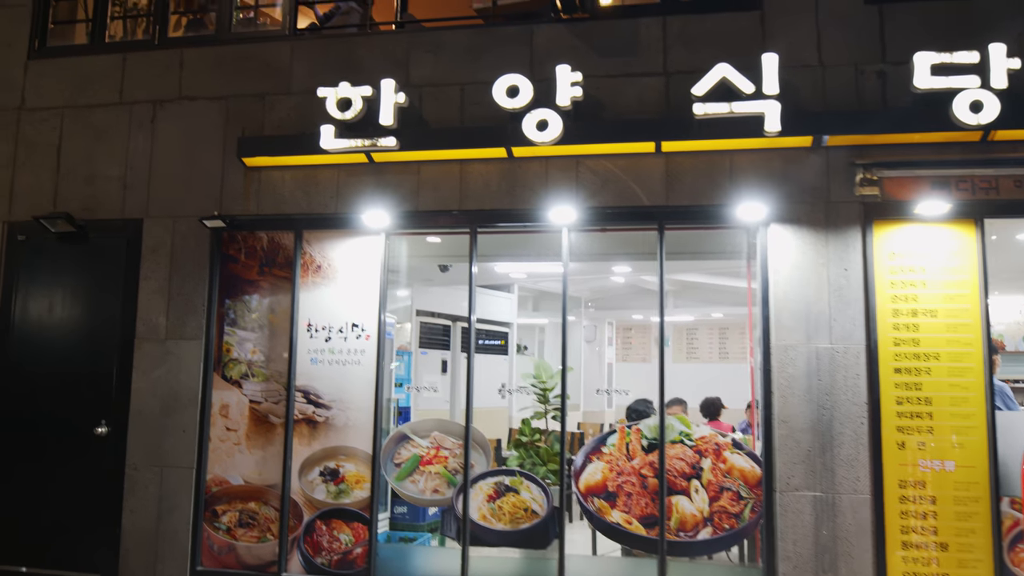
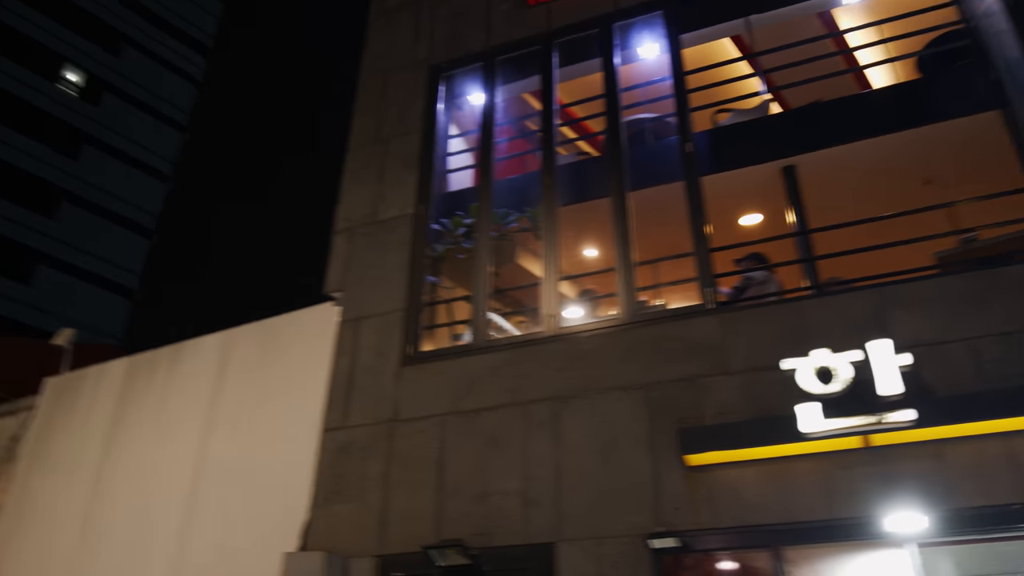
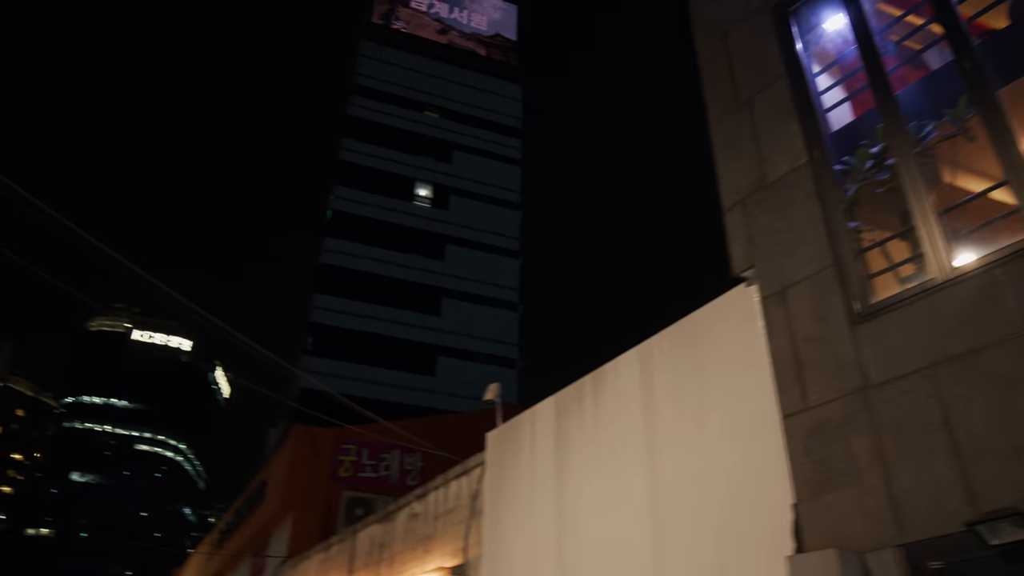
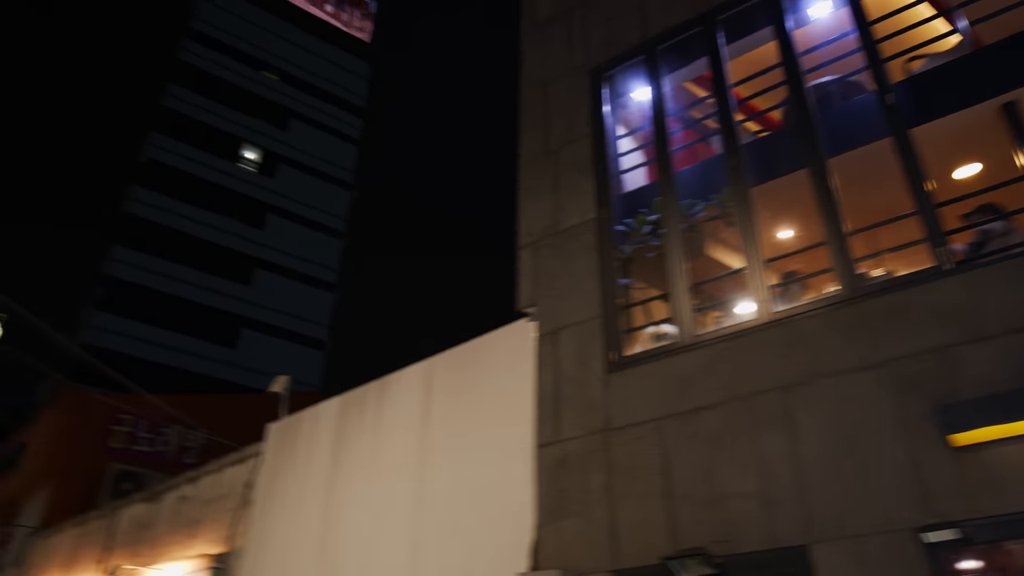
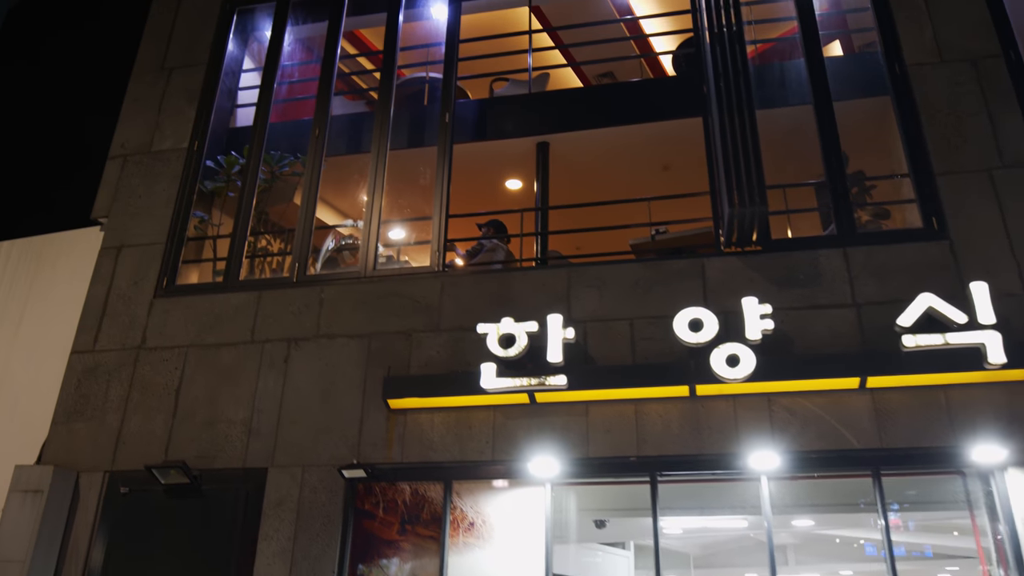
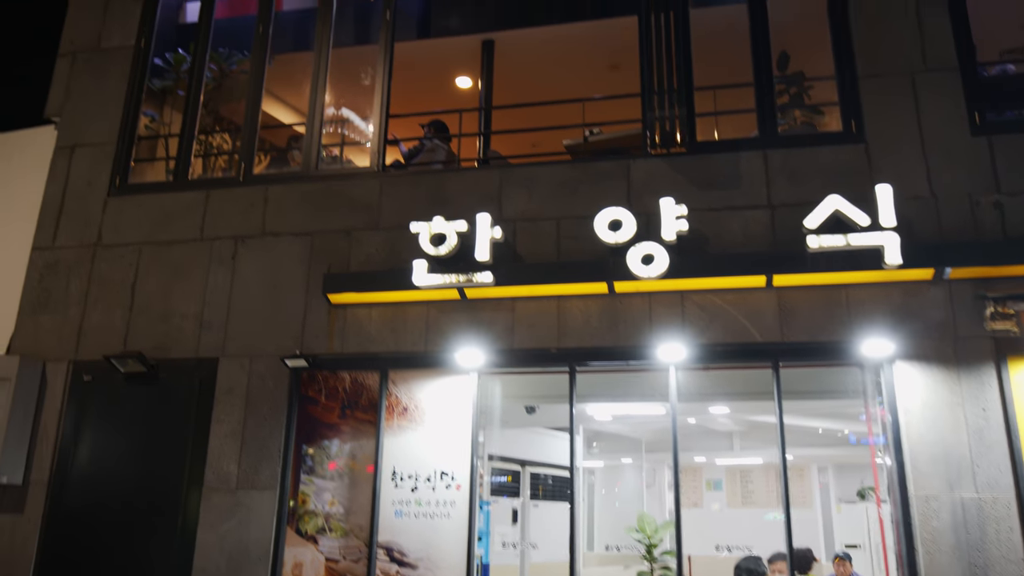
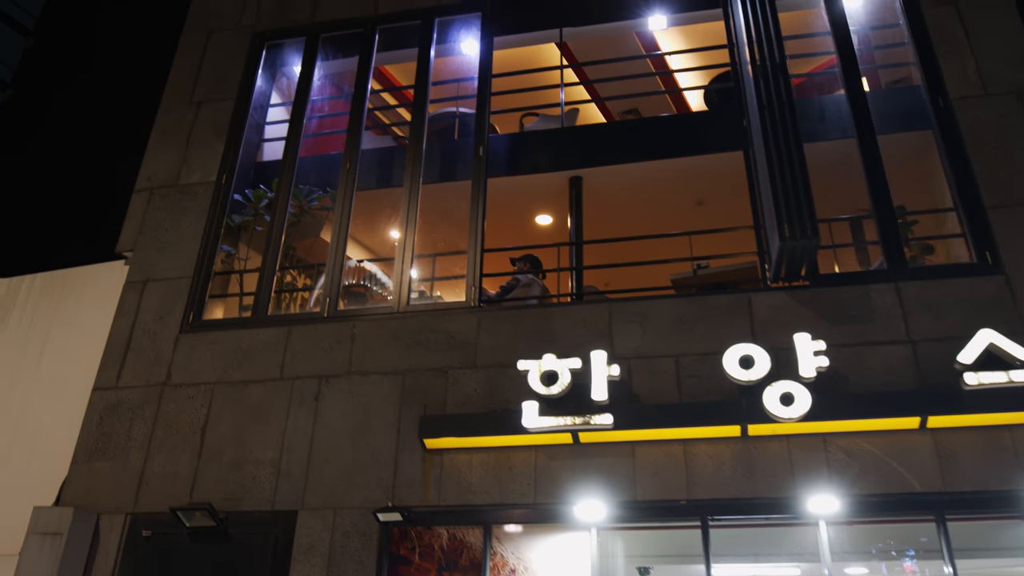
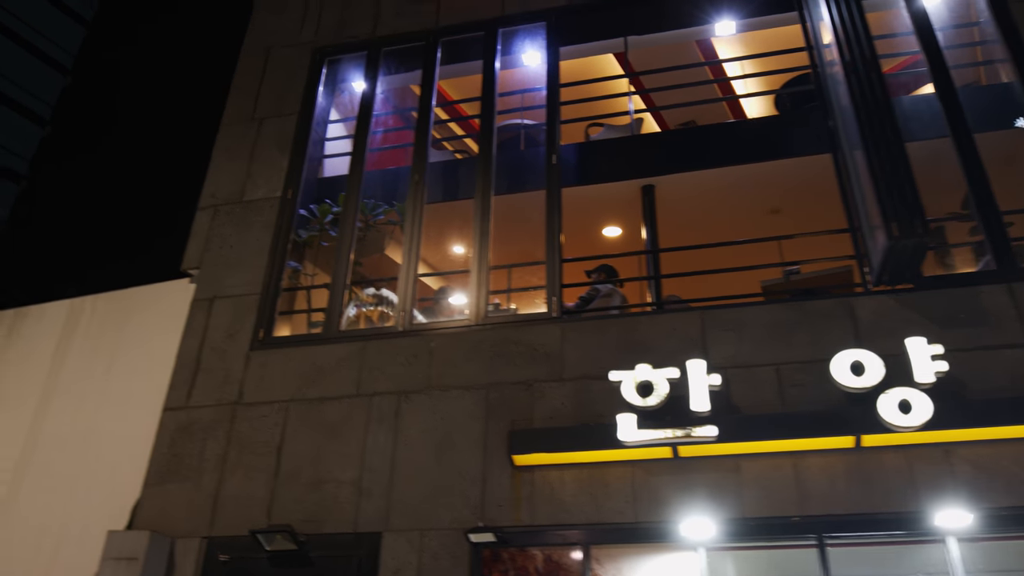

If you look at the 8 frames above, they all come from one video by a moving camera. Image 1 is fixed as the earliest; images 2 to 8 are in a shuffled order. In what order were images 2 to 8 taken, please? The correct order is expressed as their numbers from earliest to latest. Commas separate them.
6, 5, 7, 8, 2, 4, 3
